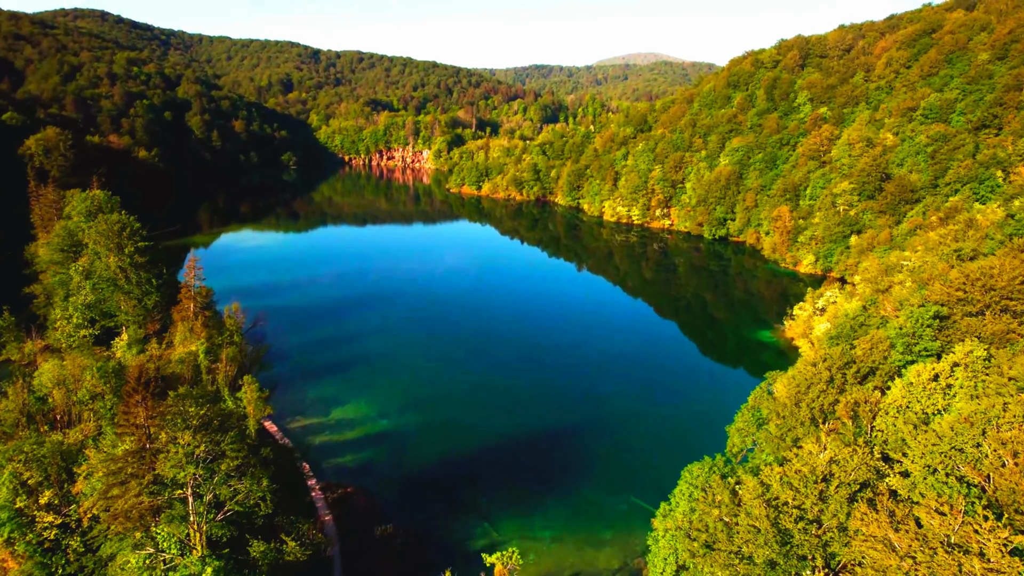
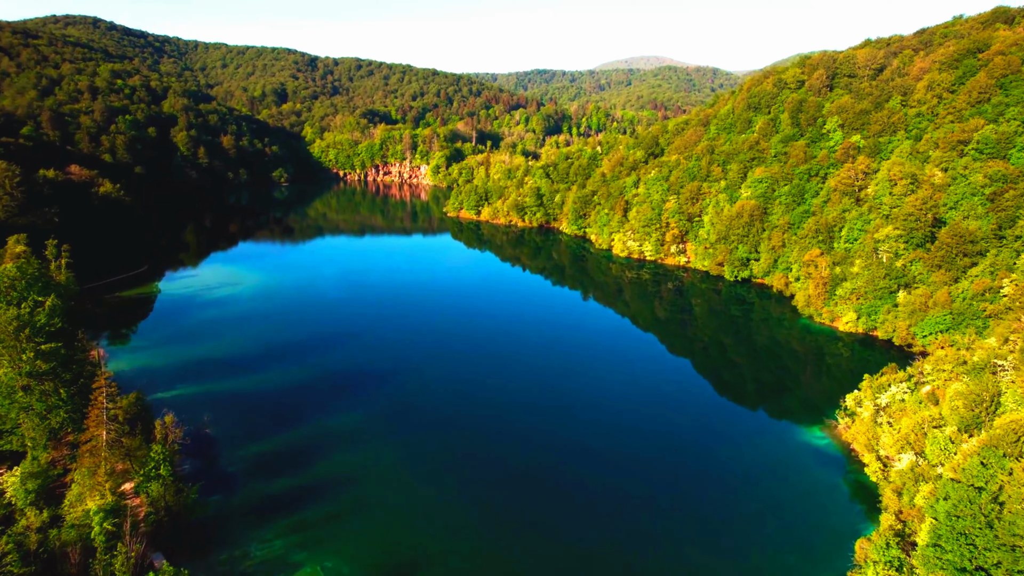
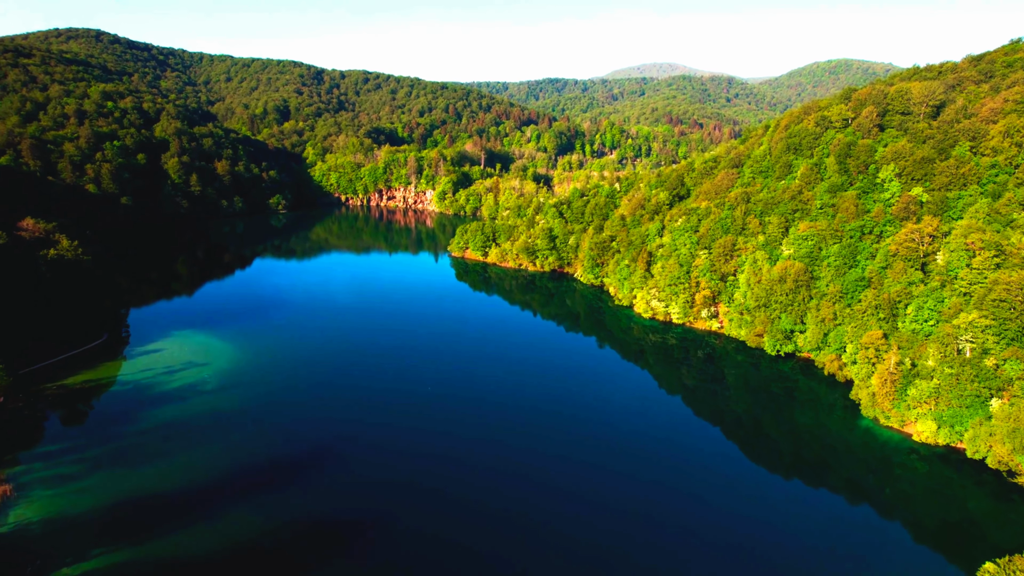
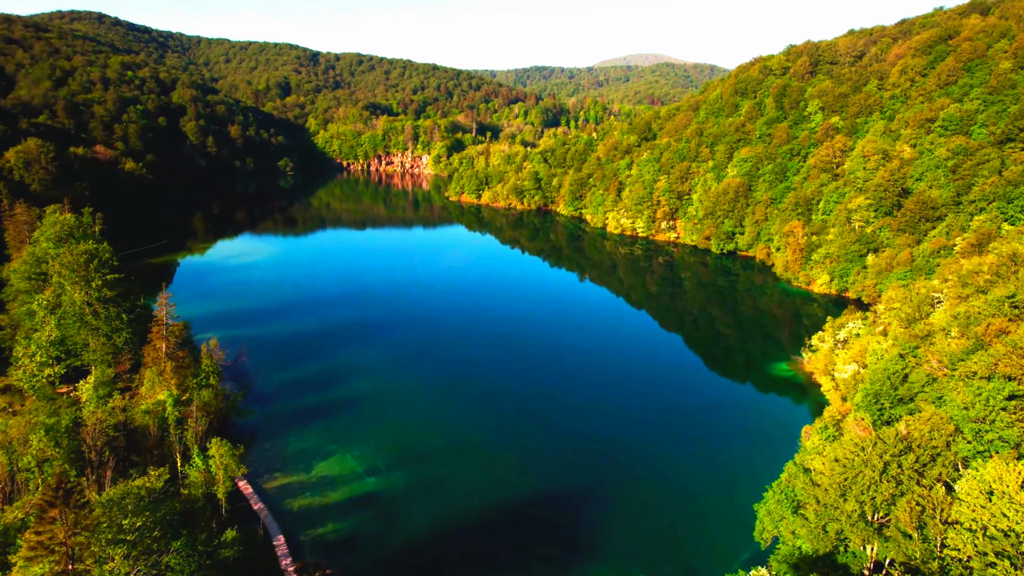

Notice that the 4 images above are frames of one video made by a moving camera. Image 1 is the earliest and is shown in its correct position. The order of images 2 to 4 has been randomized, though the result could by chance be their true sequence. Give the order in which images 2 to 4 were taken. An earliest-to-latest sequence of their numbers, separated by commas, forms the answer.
4, 2, 3
